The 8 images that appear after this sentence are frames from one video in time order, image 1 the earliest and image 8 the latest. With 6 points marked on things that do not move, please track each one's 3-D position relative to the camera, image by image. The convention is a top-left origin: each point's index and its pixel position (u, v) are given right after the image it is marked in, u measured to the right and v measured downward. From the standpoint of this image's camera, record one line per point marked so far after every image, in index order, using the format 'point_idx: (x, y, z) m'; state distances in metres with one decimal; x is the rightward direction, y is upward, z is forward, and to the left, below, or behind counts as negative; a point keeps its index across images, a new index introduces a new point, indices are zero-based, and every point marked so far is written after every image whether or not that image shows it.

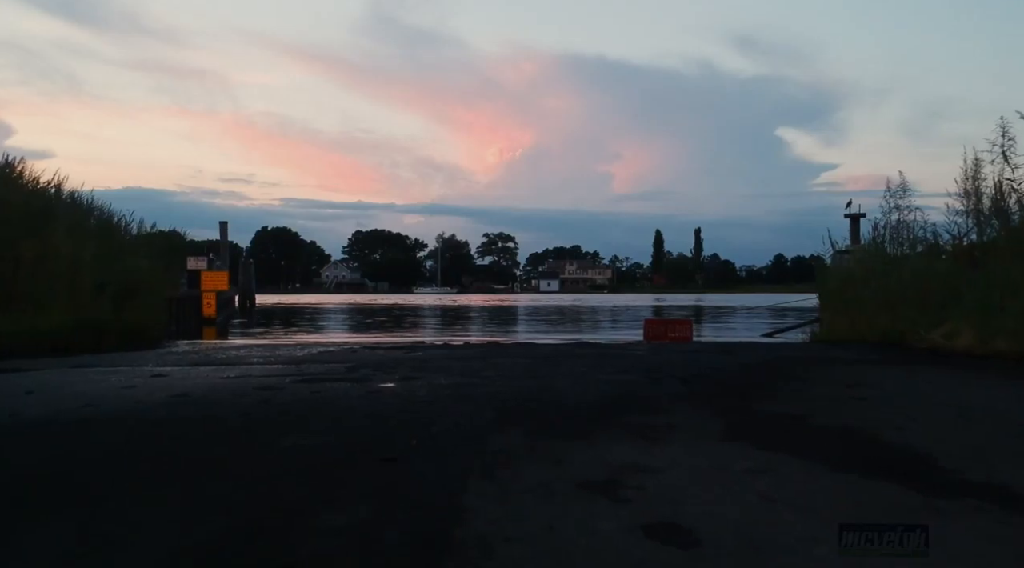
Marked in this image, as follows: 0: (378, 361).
0: (-1.3, -0.8, +8.3) m
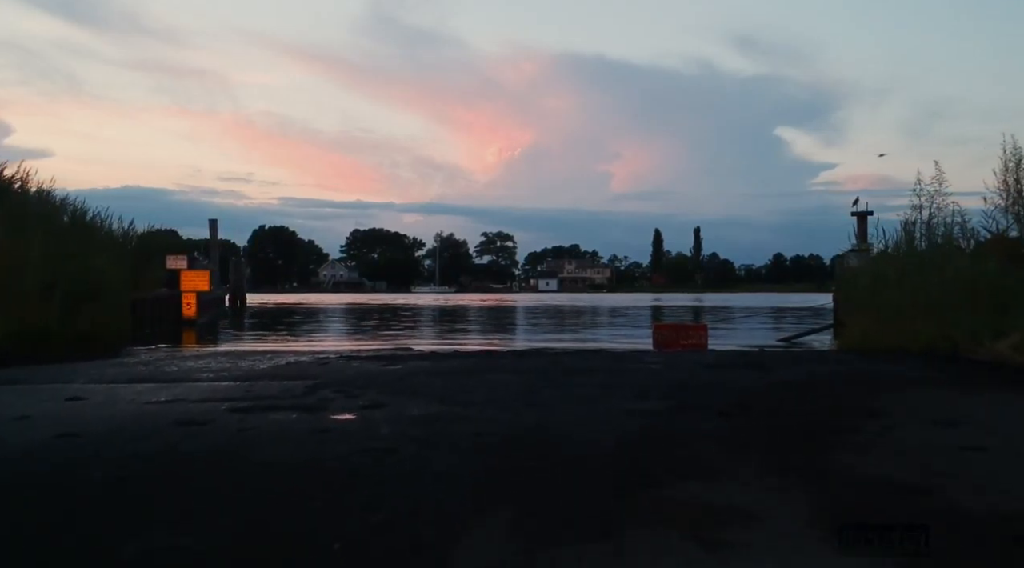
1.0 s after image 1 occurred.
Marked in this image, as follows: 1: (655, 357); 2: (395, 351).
0: (-1.4, -0.8, +7.0) m
1: (+1.6, -0.8, +9.6) m
2: (-1.6, -0.9, +11.6) m
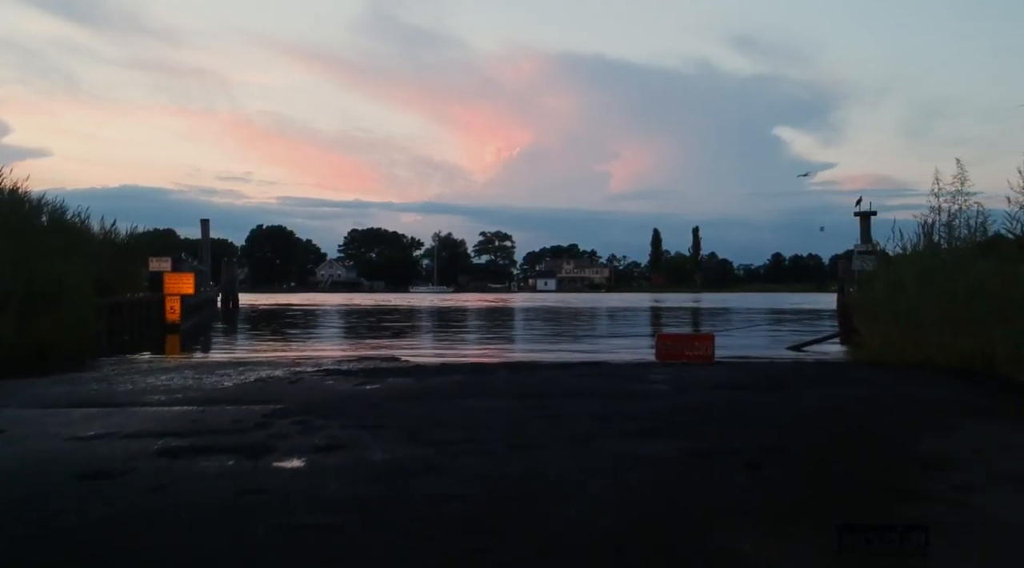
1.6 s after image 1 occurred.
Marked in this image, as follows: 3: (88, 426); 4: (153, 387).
0: (-1.5, -0.9, +6.2) m
1: (+1.5, -0.9, +8.8) m
2: (-1.7, -1.0, +10.8) m
3: (-2.7, -0.9, +5.4) m
4: (-3.3, -0.9, +7.8) m
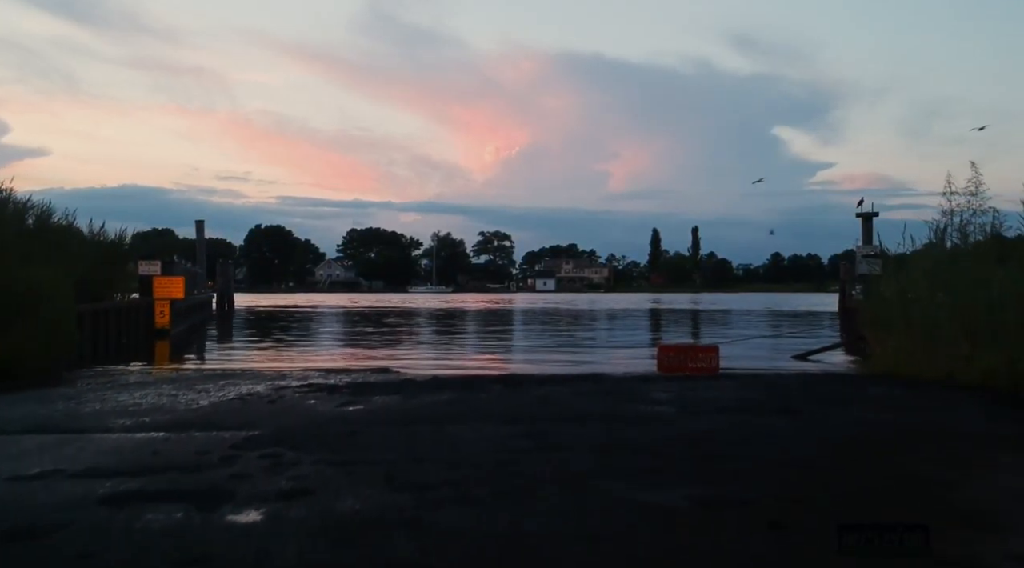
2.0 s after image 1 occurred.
0: (-1.5, -1.0, +5.7) m
1: (+1.5, -1.0, +8.3) m
2: (-1.8, -1.1, +10.3) m
3: (-2.8, -1.0, +5.0) m
4: (-3.4, -1.1, +7.3) m
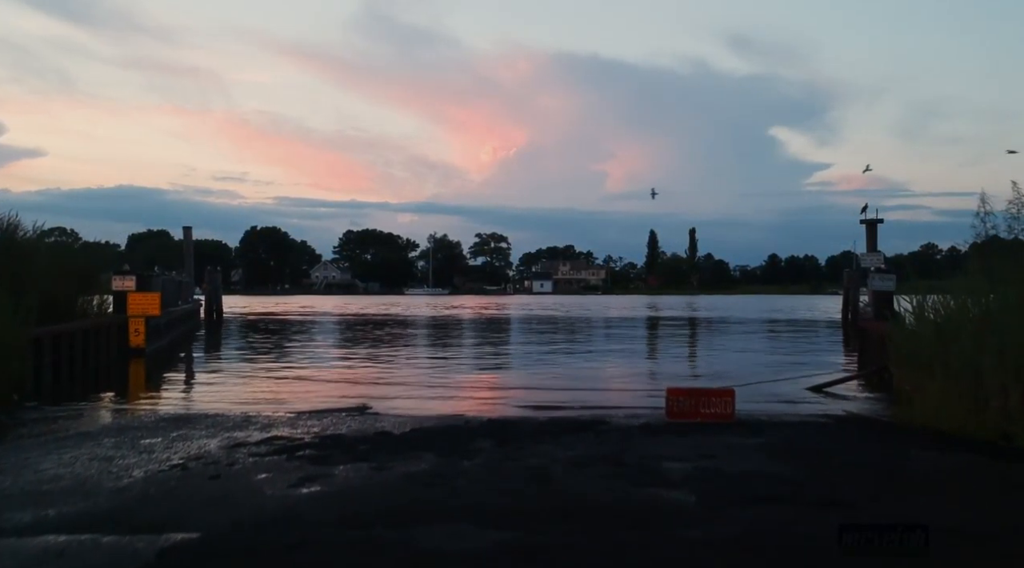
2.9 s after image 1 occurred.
0: (-1.6, -1.4, +4.6) m
1: (+1.4, -1.4, +7.2) m
2: (-1.9, -1.5, +9.2) m
3: (-2.9, -1.4, +3.8) m
4: (-3.4, -1.4, +6.2) m
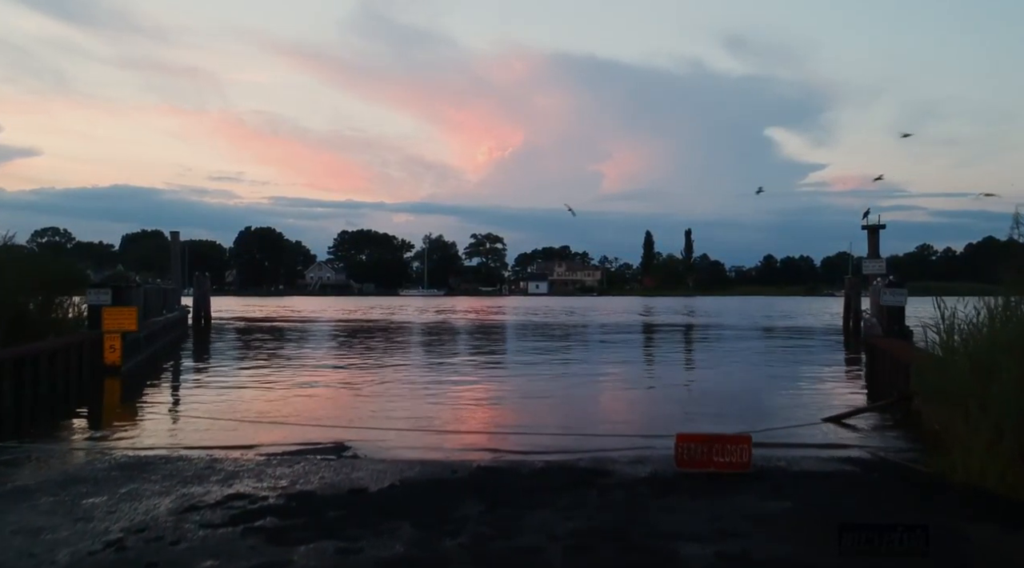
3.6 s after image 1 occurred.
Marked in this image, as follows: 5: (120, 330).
0: (-1.6, -1.7, +3.6) m
1: (+1.3, -1.7, +6.3) m
2: (-2.0, -1.9, +8.2) m
3: (-2.9, -1.7, +2.9) m
4: (-3.5, -1.8, +5.2) m
5: (-9.3, -1.1, +20.0) m
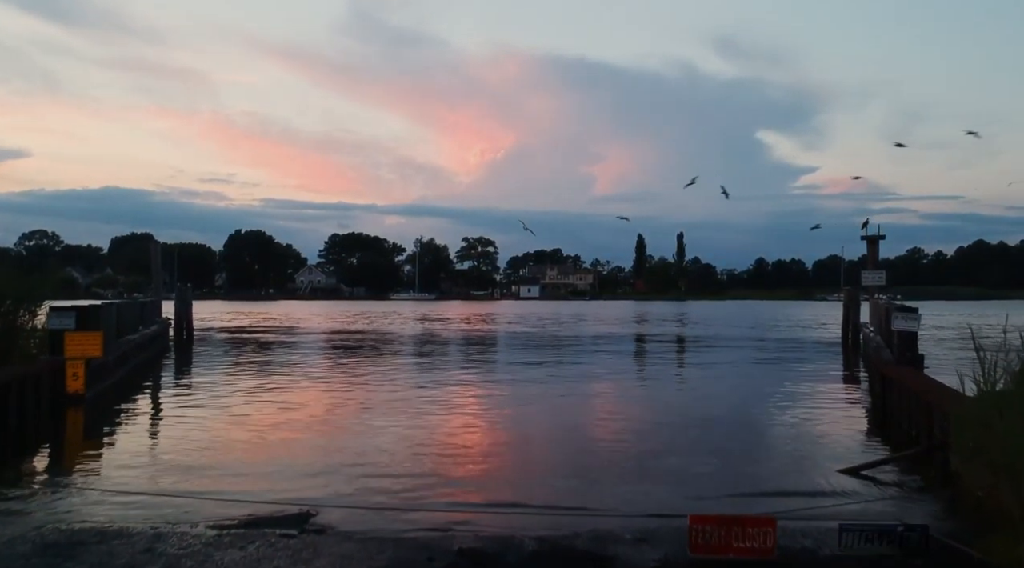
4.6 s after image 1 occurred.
0: (-1.7, -2.2, +2.5) m
1: (+1.2, -2.2, +5.1) m
2: (-2.1, -2.4, +7.0) m
3: (-3.0, -2.2, +1.7) m
4: (-3.6, -2.3, +4.0) m
5: (-9.5, -1.6, +18.7) m
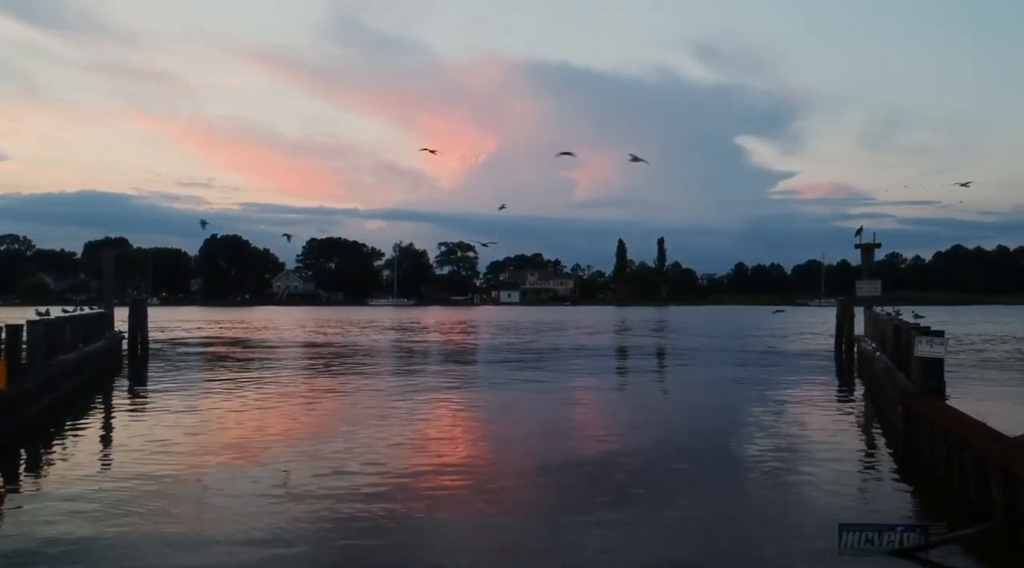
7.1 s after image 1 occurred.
0: (-1.9, -2.5, 0.0) m
1: (+0.9, -2.5, +2.7) m
2: (-2.4, -2.7, +4.6) m
3: (-3.2, -2.5, -0.8) m
4: (-3.8, -2.6, +1.5) m
5: (-10.1, -2.0, +16.1) m
